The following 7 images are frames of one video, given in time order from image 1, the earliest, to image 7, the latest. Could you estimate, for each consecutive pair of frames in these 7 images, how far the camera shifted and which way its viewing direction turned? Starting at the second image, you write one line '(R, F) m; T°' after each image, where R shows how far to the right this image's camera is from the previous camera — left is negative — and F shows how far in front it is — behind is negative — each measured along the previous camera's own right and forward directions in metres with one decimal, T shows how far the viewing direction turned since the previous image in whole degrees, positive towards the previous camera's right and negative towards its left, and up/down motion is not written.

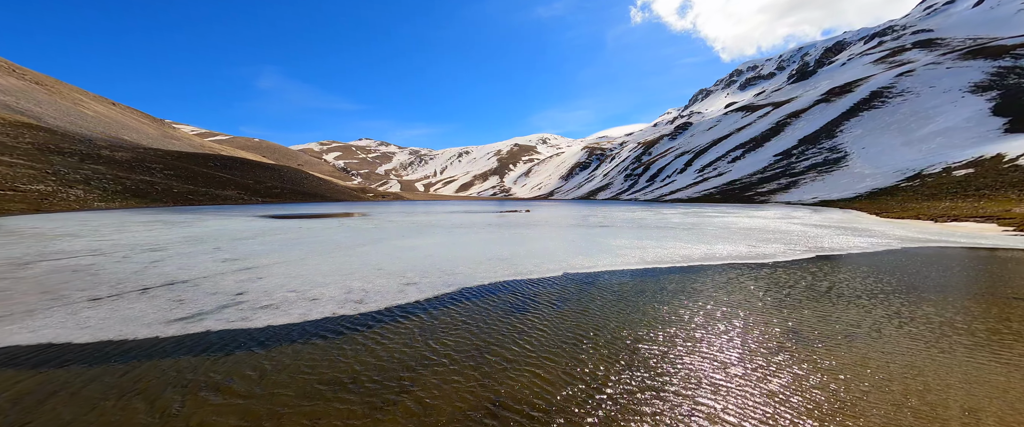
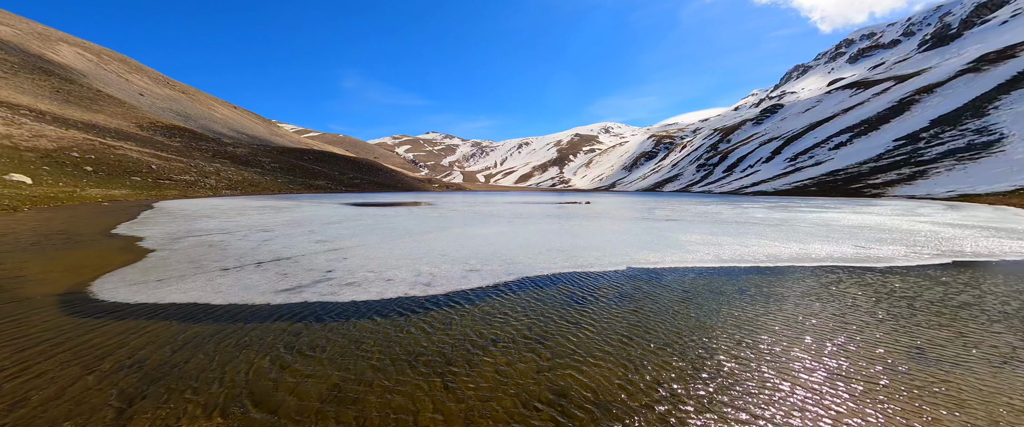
(-0.8, 0.0) m; -9°
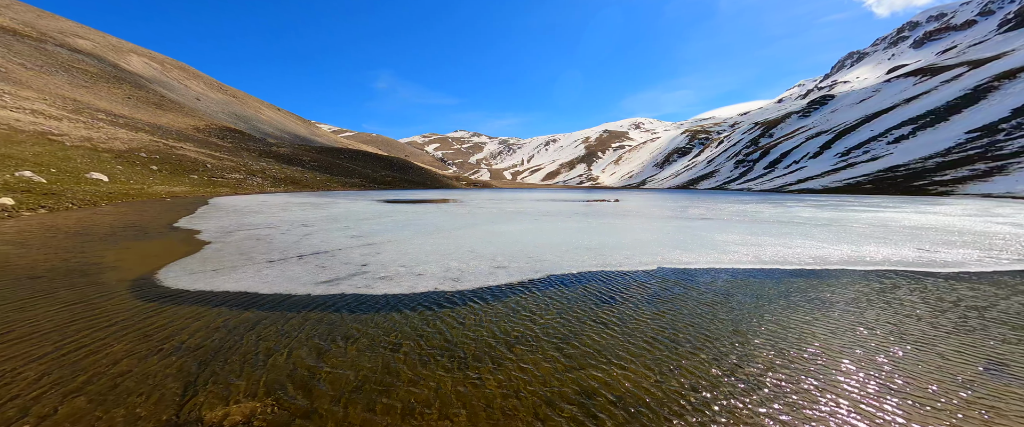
(-0.4, 0.0) m; -4°
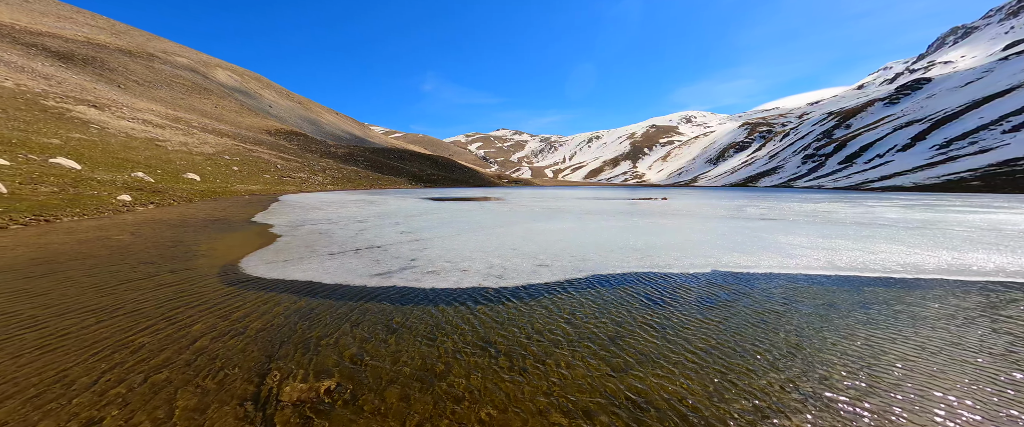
(-0.6, 0.0) m; -6°
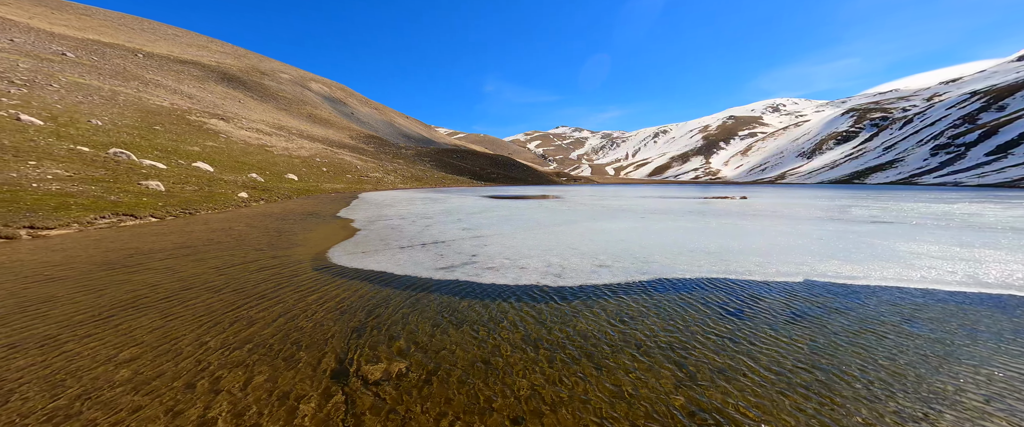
(-0.8, -0.1) m; -8°
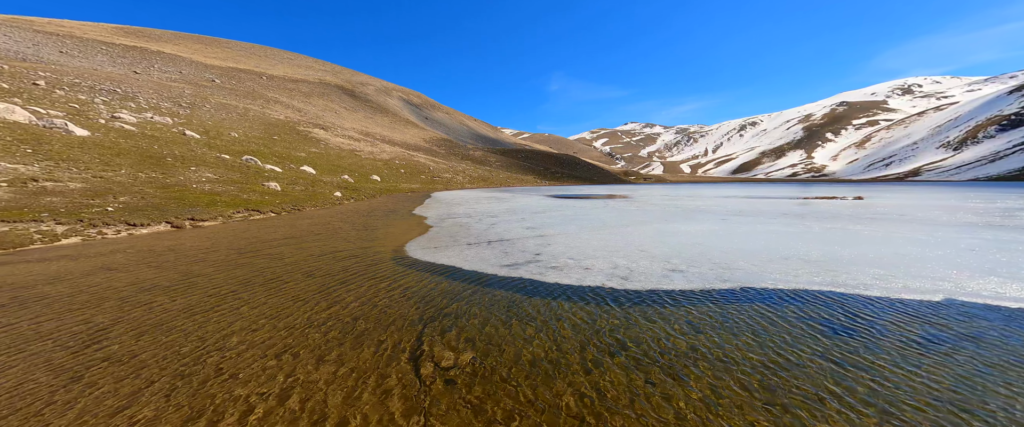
(-0.8, -0.1) m; -9°
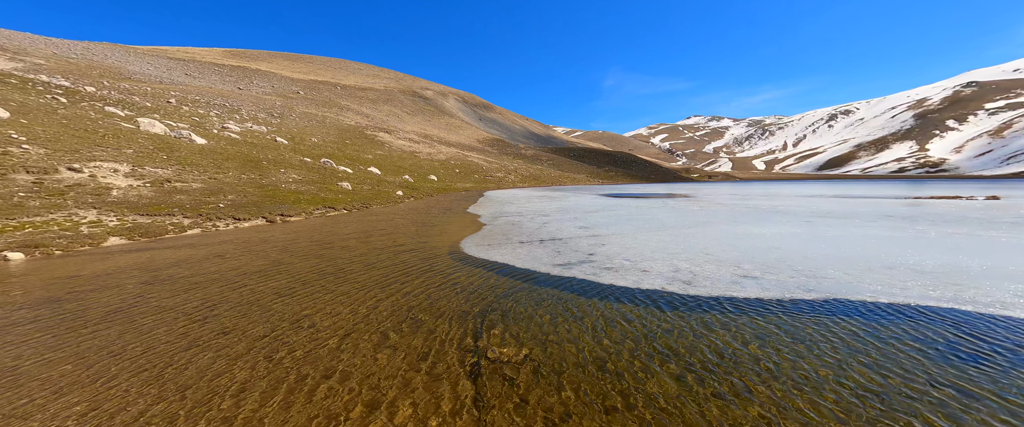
(-0.7, -0.1) m; -7°
